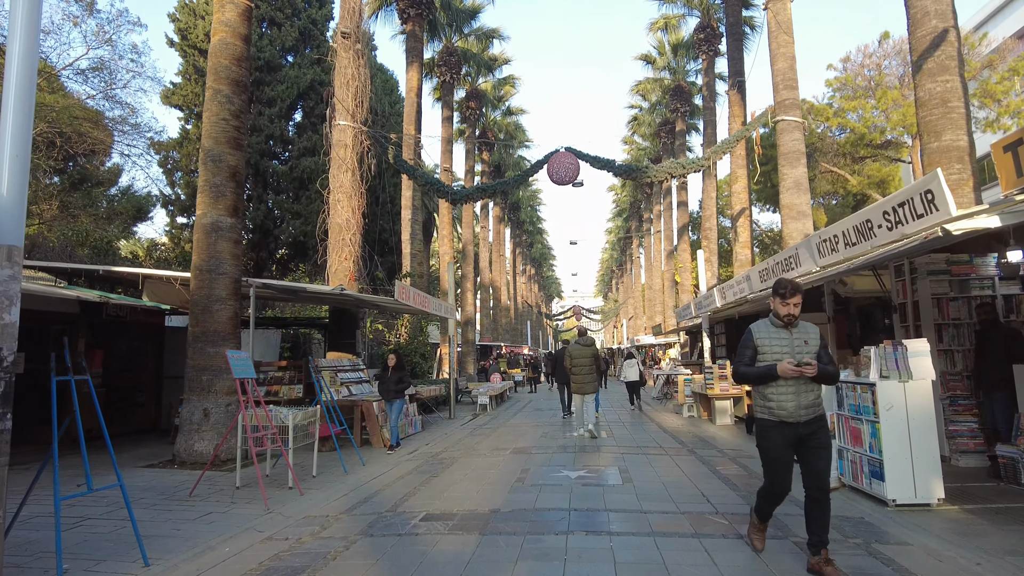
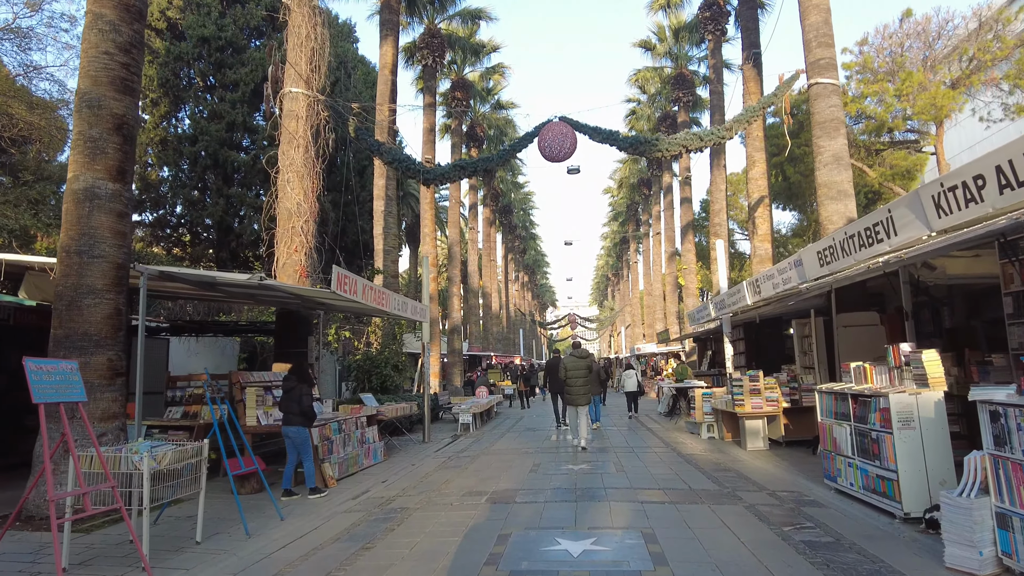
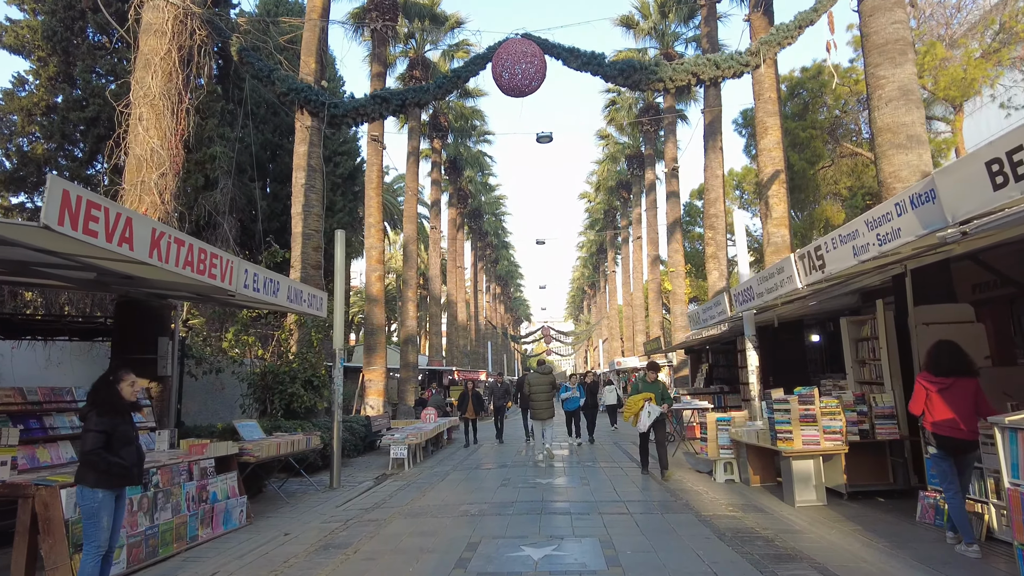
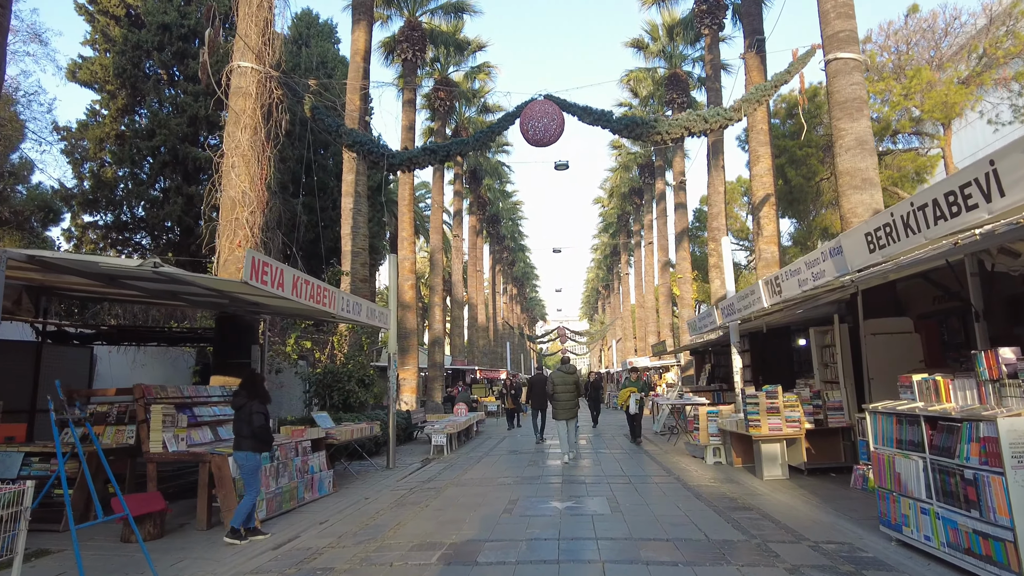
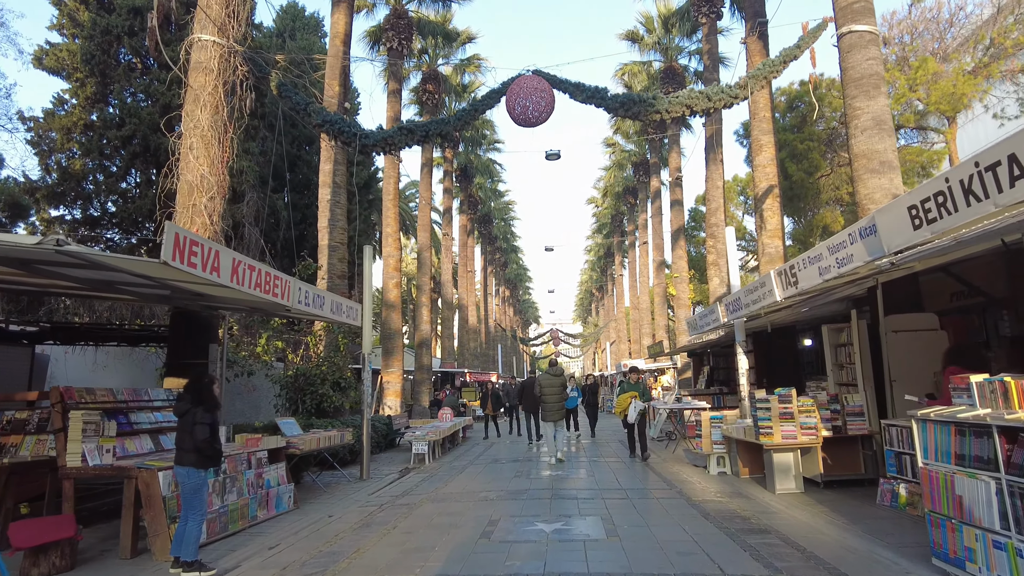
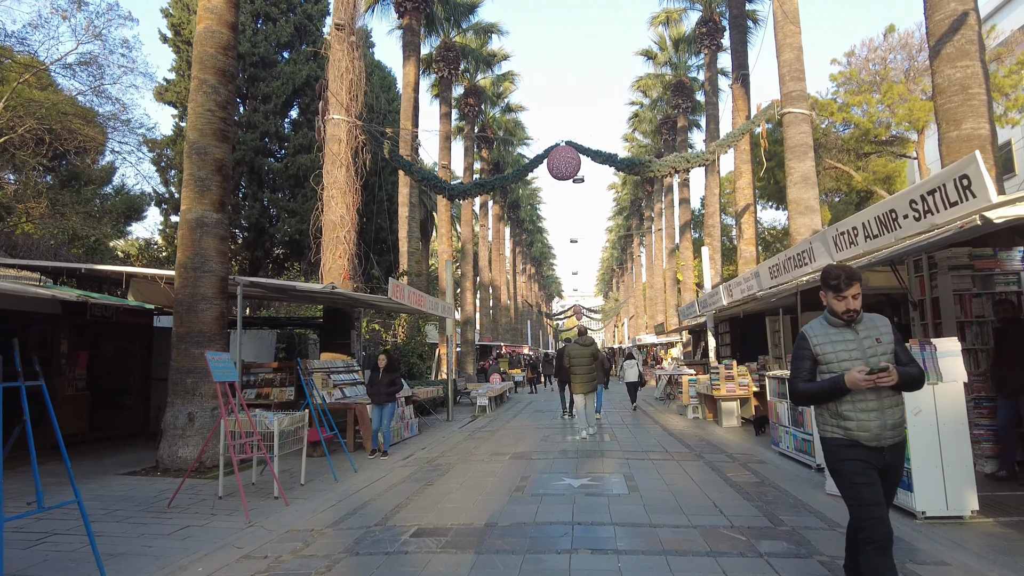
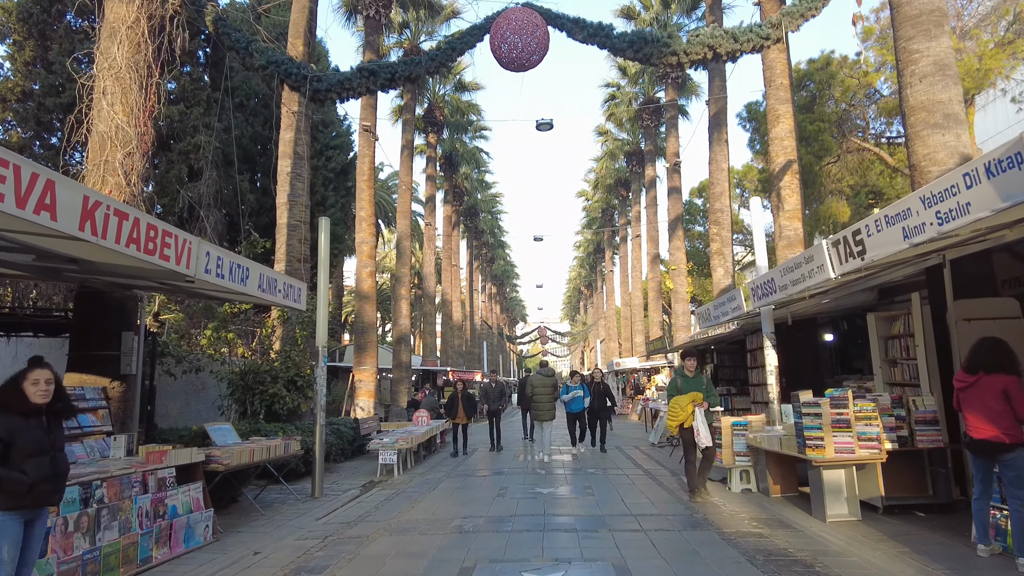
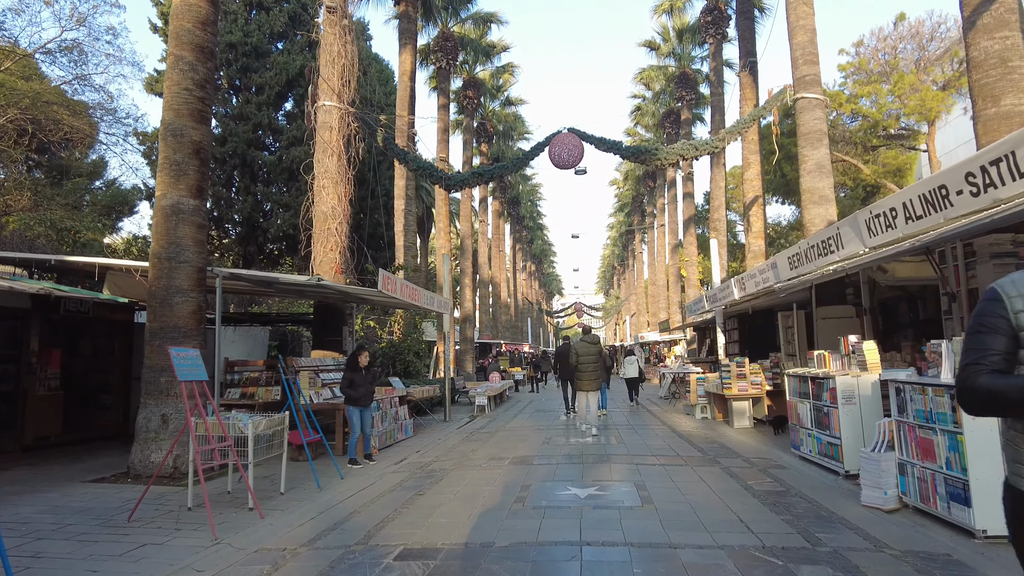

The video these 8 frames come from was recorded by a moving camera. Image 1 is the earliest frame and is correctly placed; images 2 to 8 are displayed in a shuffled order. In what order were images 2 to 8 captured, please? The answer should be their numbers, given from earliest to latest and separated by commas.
6, 8, 2, 4, 5, 3, 7
